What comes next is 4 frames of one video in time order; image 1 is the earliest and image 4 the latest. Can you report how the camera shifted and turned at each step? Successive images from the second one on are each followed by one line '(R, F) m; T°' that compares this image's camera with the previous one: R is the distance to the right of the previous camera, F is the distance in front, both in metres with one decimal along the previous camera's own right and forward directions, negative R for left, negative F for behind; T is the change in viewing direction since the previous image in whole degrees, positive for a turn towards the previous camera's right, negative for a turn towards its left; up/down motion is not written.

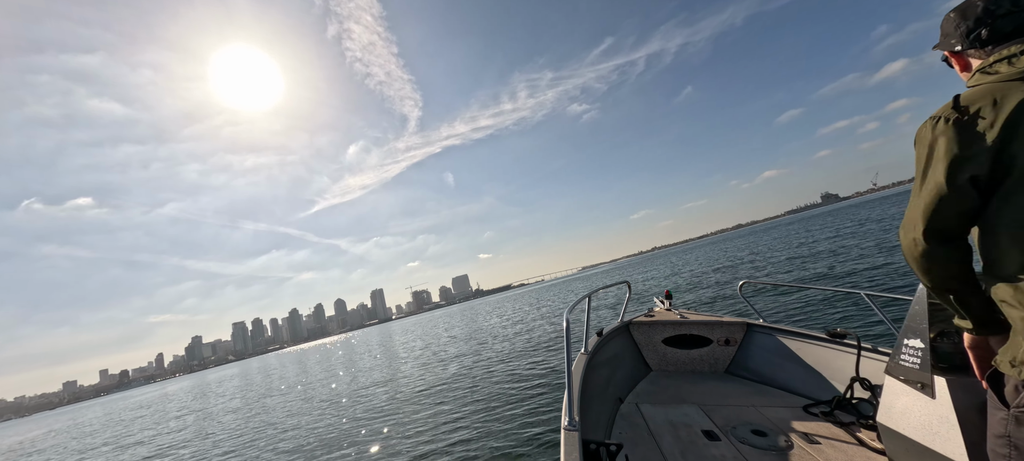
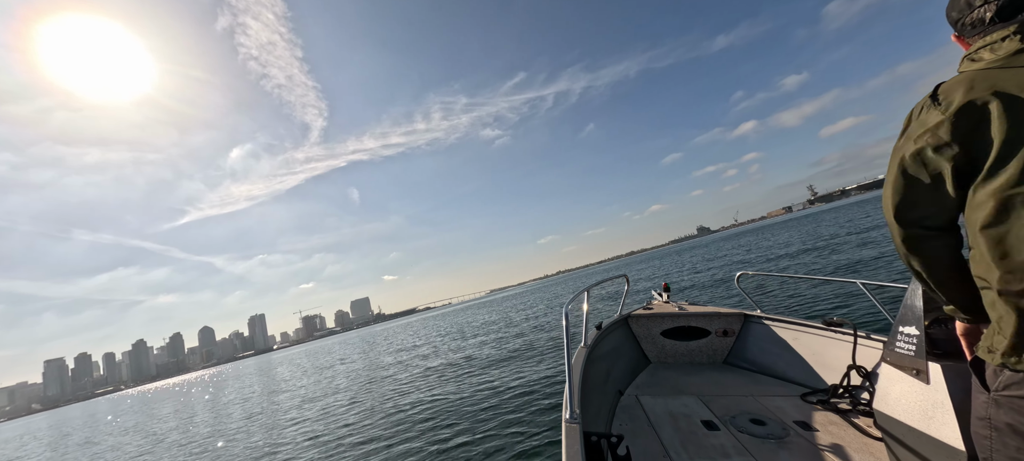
(-0.8, +0.4) m; +13°
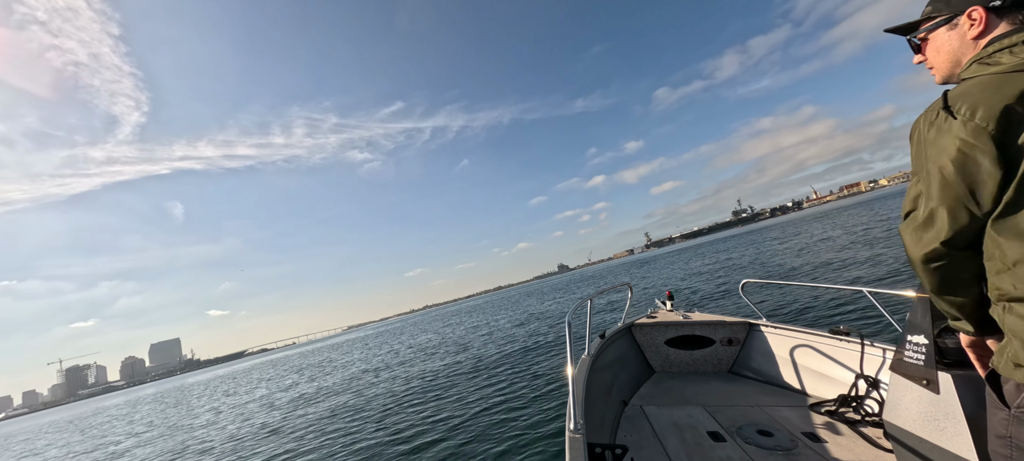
(-0.9, +0.9) m; +19°
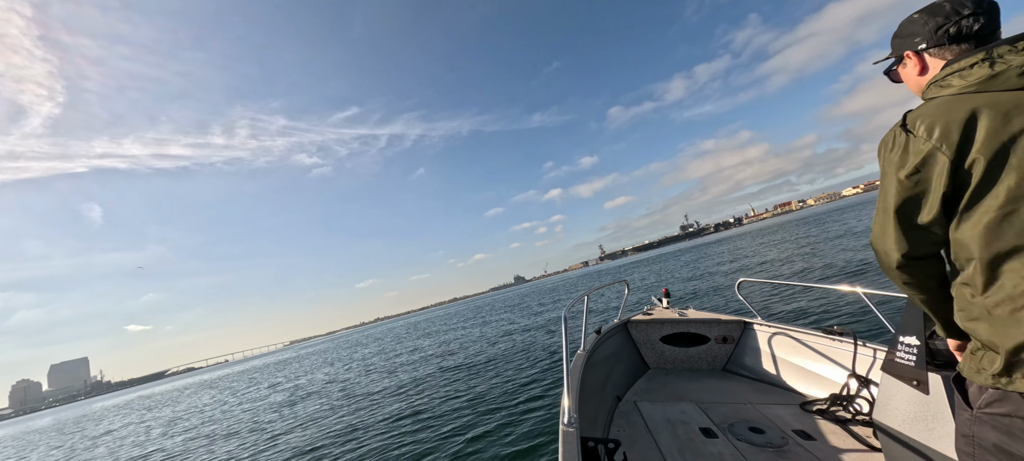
(-0.3, +0.2) m; +6°
